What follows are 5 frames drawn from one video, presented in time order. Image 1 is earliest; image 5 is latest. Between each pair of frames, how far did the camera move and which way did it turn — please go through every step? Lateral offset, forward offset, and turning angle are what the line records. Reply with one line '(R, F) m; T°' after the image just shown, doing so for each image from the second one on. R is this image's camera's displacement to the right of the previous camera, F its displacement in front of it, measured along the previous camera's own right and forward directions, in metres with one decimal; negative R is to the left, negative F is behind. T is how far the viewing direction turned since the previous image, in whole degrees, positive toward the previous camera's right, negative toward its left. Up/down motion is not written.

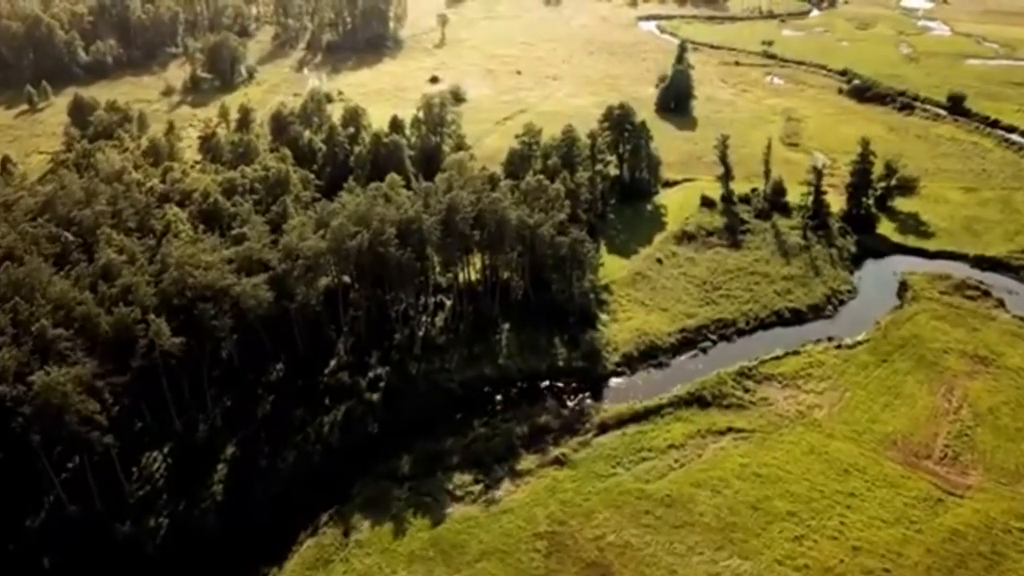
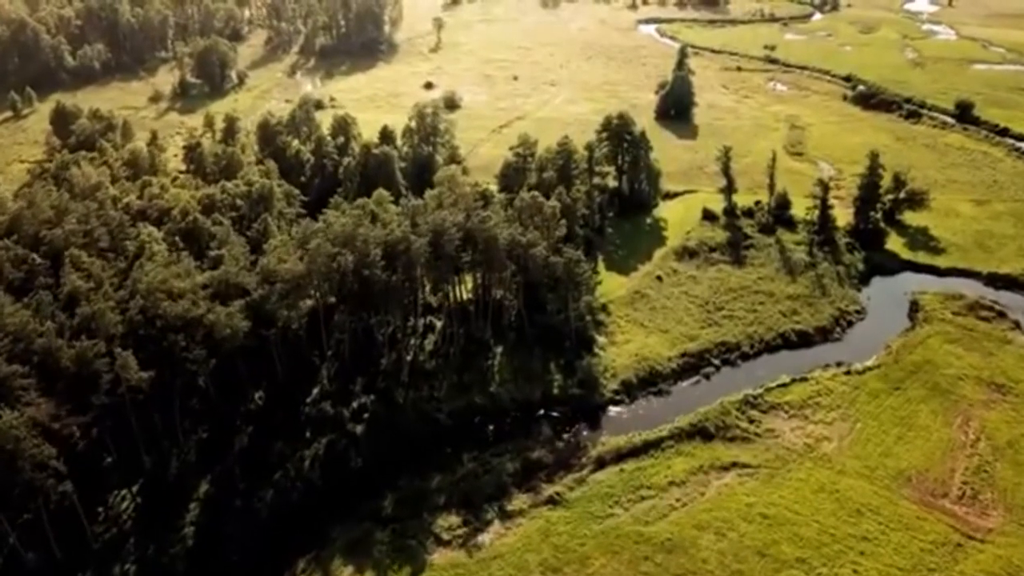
(+0.5, +3.4) m; 0°
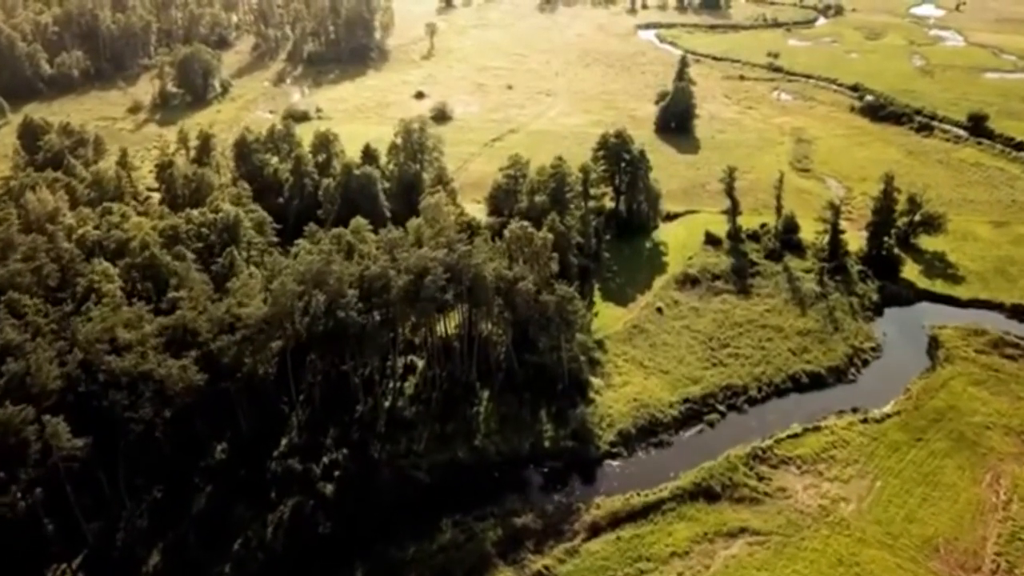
(+0.8, +5.4) m; 0°
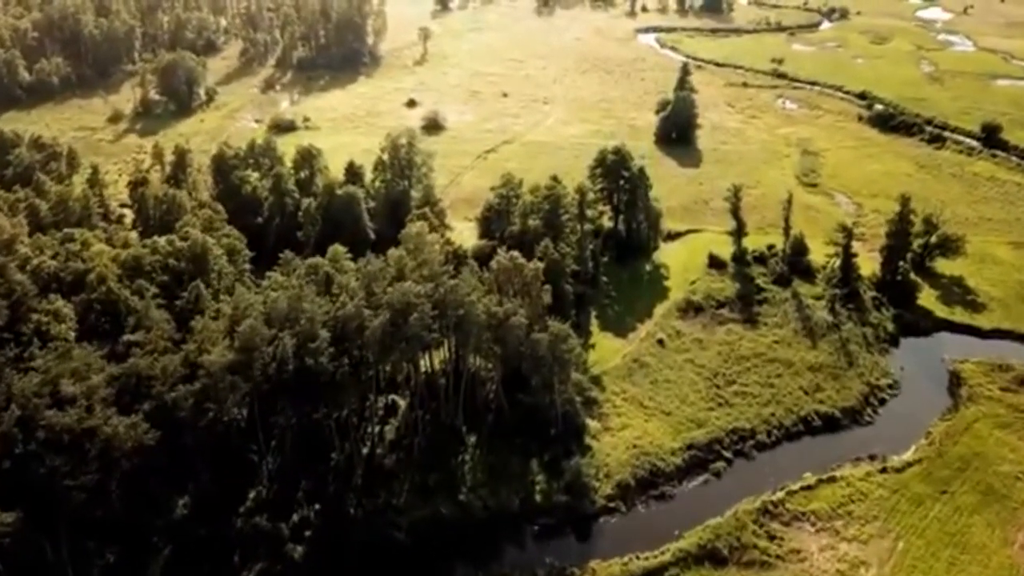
(+0.6, +4.8) m; 0°
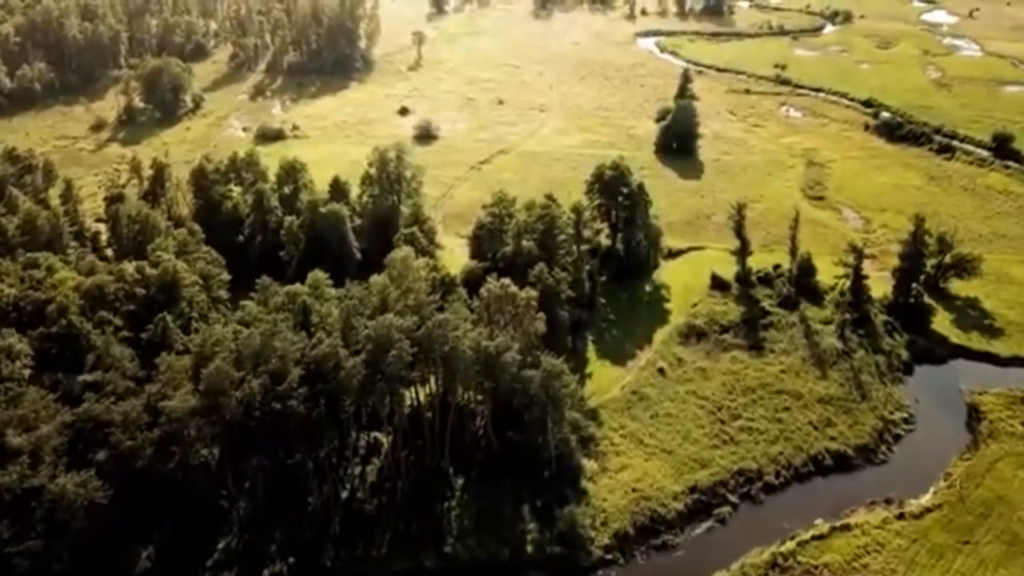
(+0.5, +3.9) m; 0°
